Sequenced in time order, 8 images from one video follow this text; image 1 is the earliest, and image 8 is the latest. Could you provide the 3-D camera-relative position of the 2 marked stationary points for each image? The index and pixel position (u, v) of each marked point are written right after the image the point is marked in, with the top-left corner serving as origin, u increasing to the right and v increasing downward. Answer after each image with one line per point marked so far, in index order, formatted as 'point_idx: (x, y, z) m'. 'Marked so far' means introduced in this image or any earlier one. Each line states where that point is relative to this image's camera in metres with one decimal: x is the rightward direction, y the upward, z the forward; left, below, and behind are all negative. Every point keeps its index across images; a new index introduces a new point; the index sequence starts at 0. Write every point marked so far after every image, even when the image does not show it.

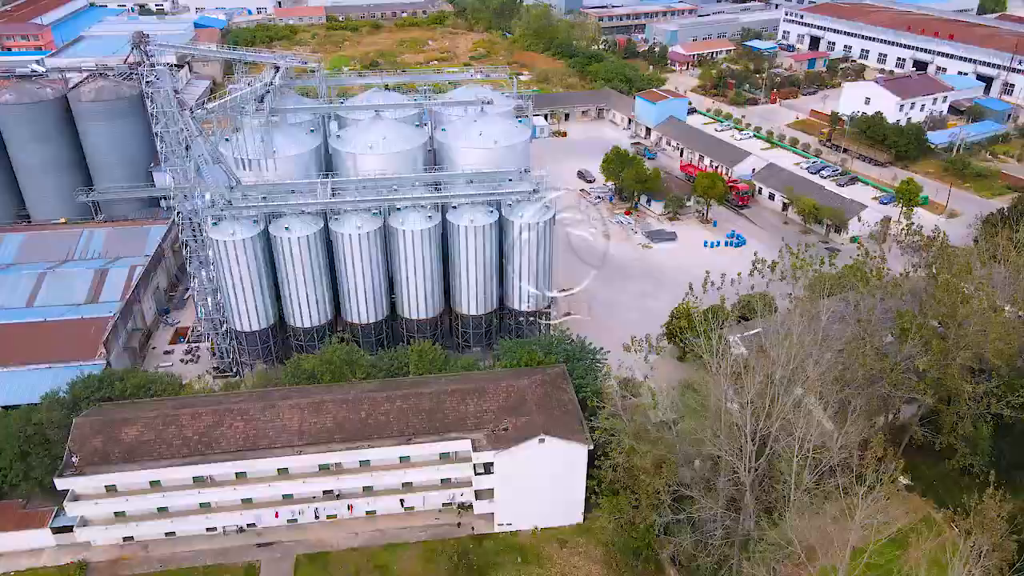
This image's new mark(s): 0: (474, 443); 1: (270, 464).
0: (-0.9, -3.5, +16.7) m
1: (-5.4, -3.9, +16.4) m
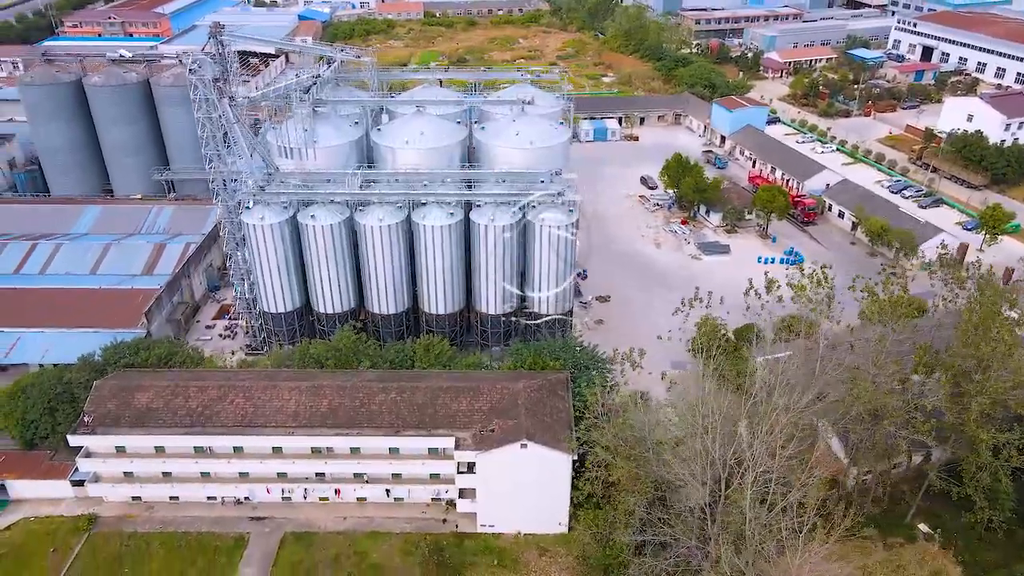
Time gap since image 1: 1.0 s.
0: (-1.2, -3.5, +16.8) m
1: (-5.8, -3.6, +17.0) m
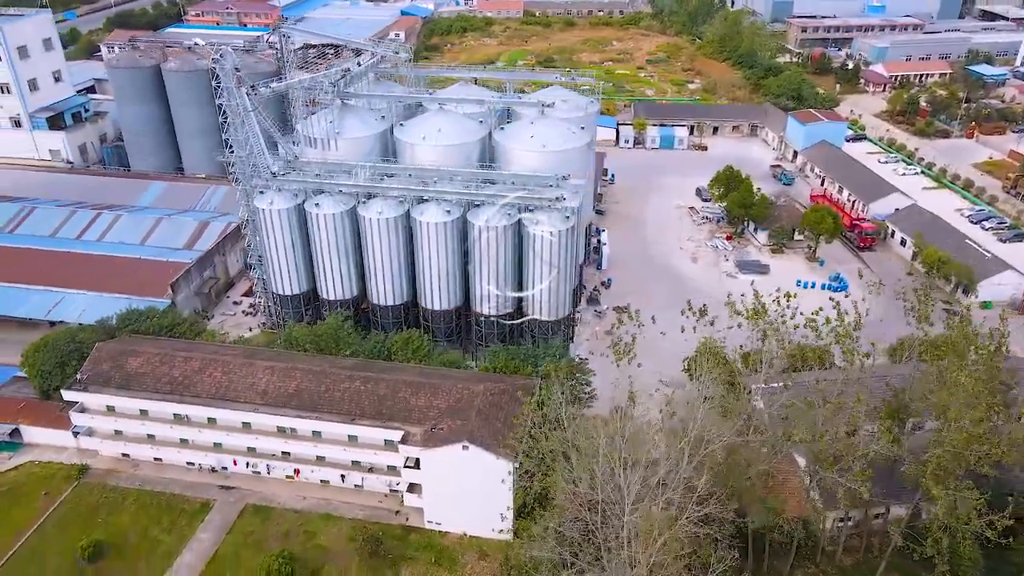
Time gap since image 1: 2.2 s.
0: (-2.4, -3.4, +17.0) m
1: (-6.8, -3.1, +17.9) m
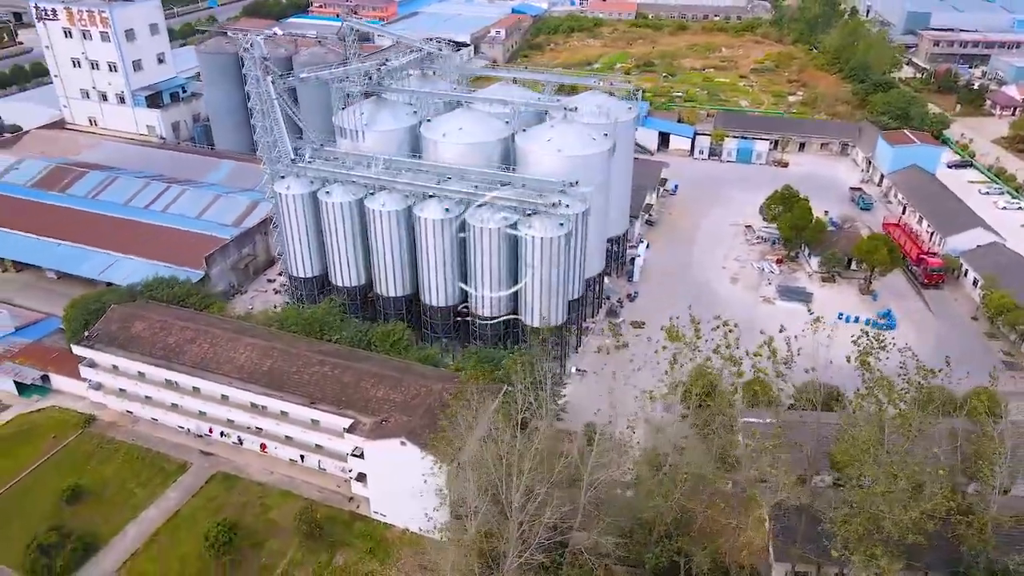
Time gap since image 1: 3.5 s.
0: (-3.6, -3.2, +17.3) m
1: (-7.8, -2.5, +18.9) m
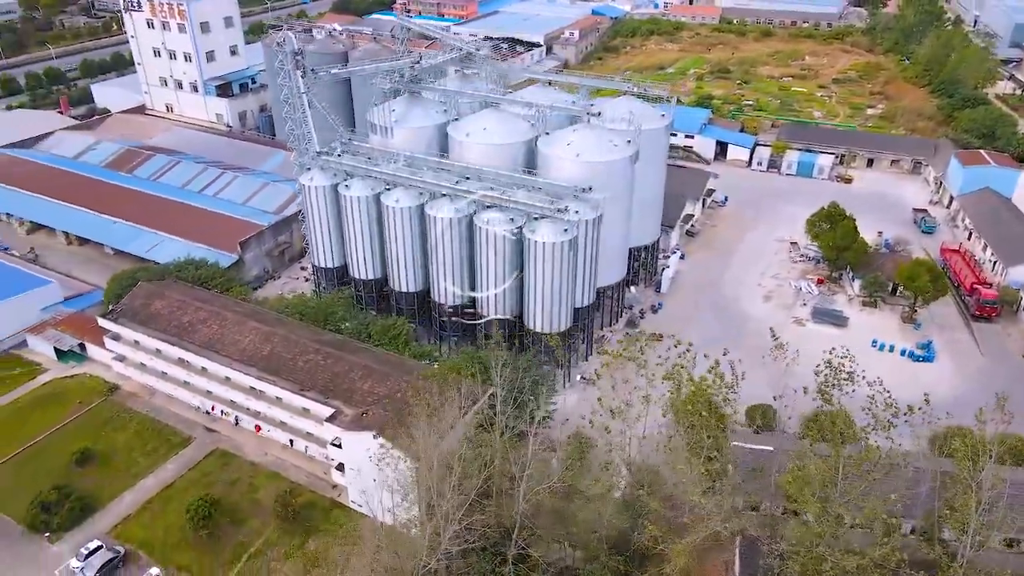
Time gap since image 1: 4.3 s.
0: (-4.1, -3.0, +17.7) m
1: (-8.0, -2.1, +19.8) m
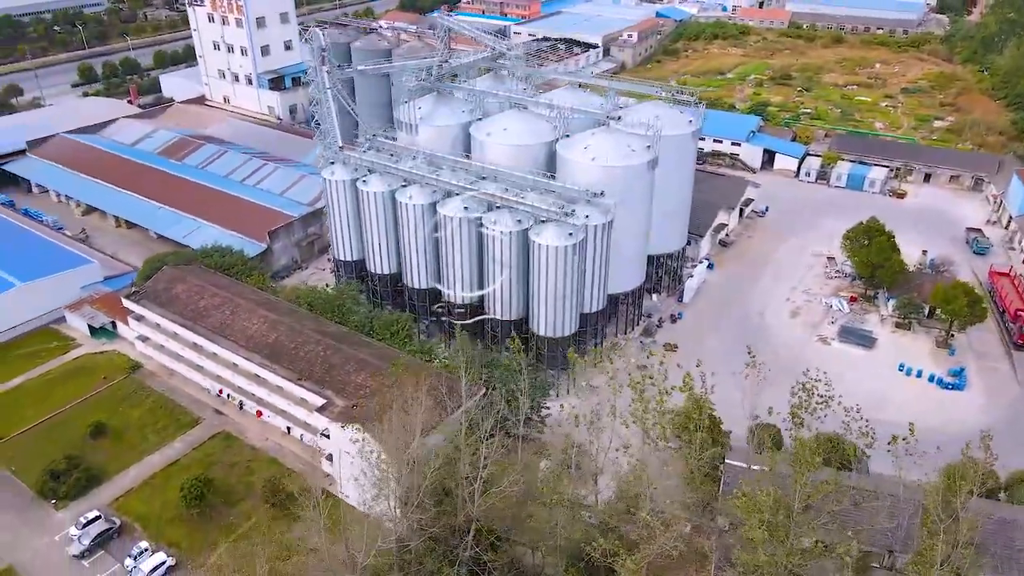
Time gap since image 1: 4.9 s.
0: (-4.4, -2.9, +18.0) m
1: (-8.1, -1.7, +20.4) m
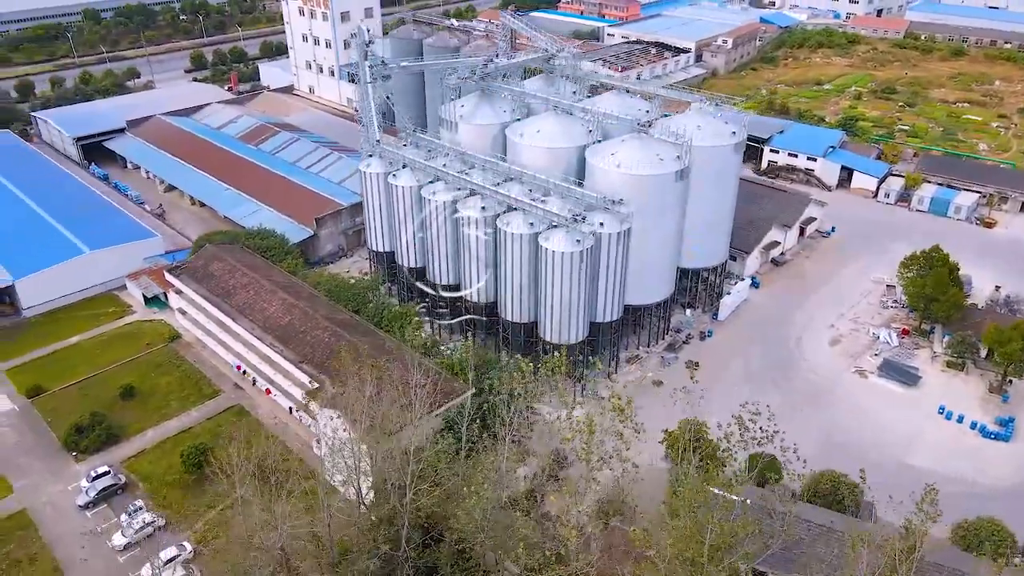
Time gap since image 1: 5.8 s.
0: (-4.8, -2.6, +18.6) m
1: (-7.9, -1.1, +21.5) m
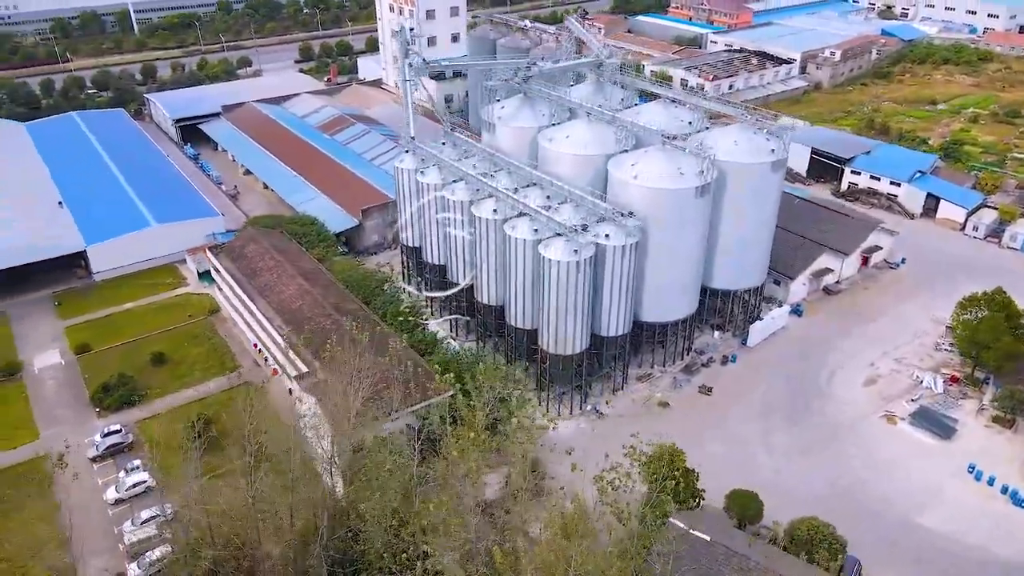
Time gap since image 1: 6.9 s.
0: (-5.2, -2.3, +19.2) m
1: (-7.8, -0.6, +22.6) m
